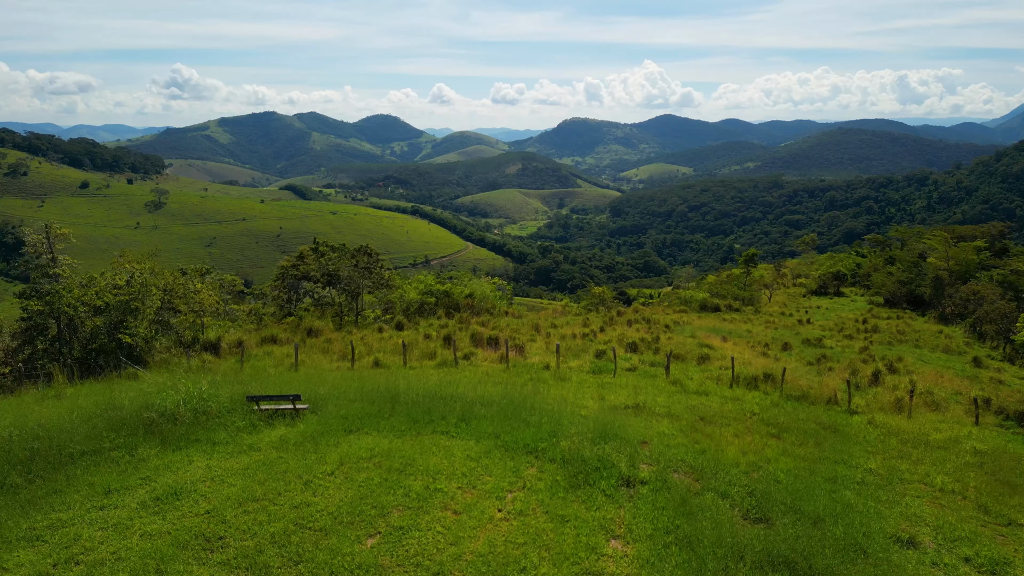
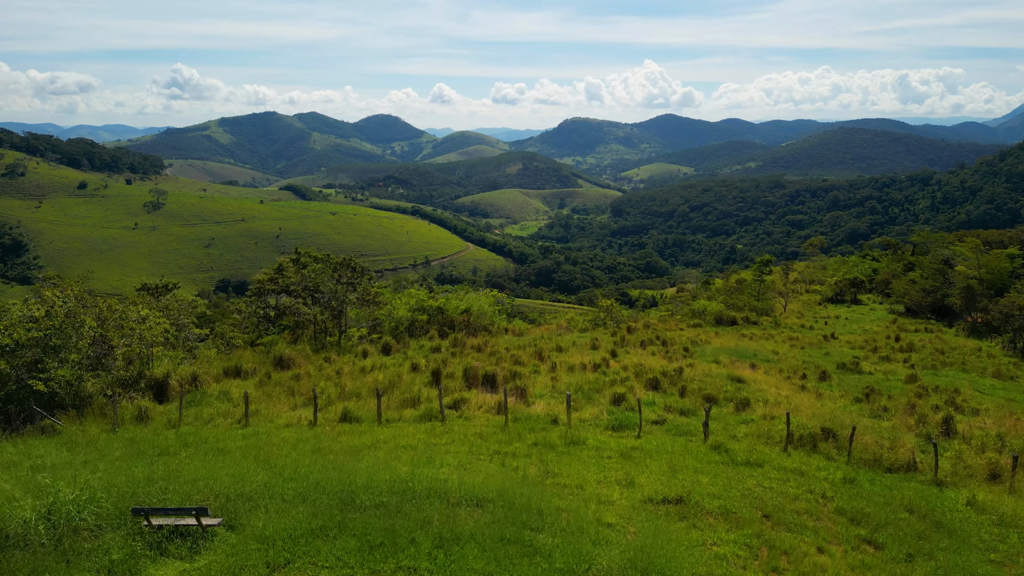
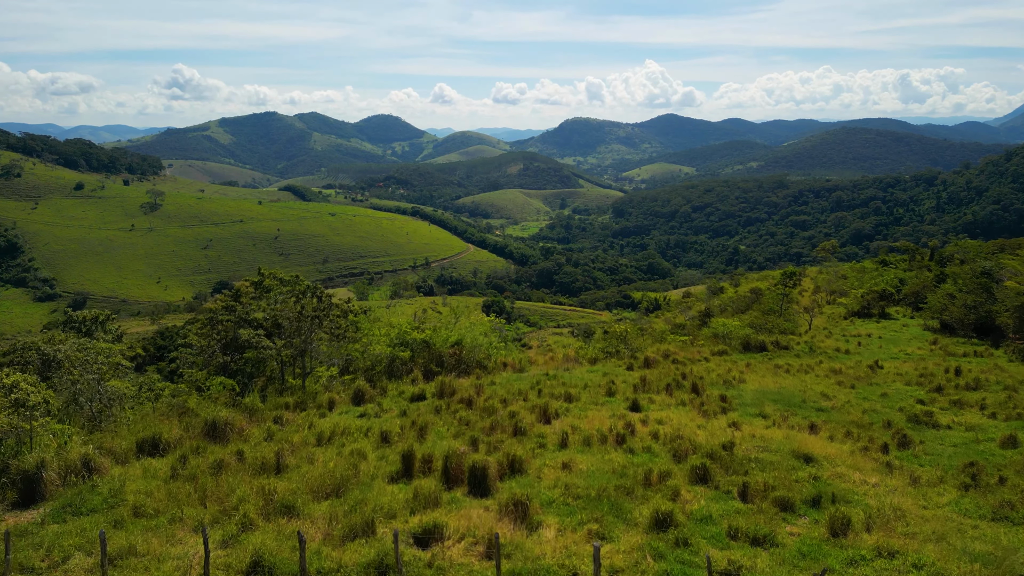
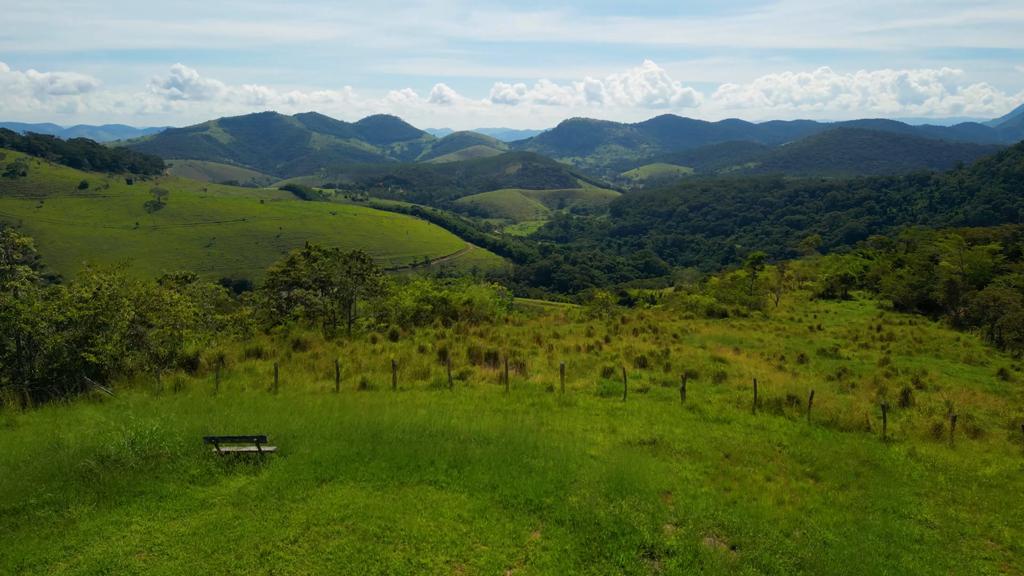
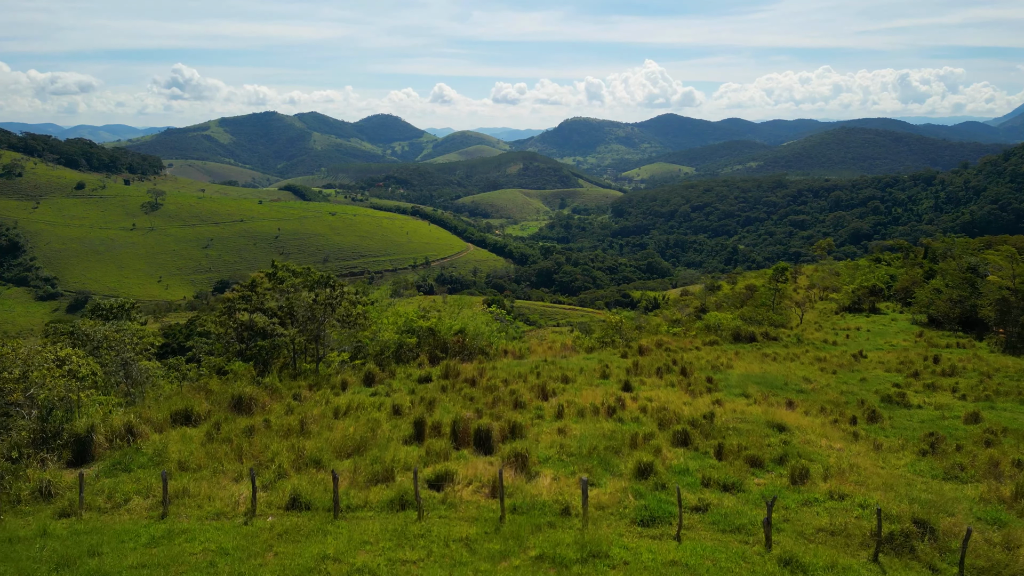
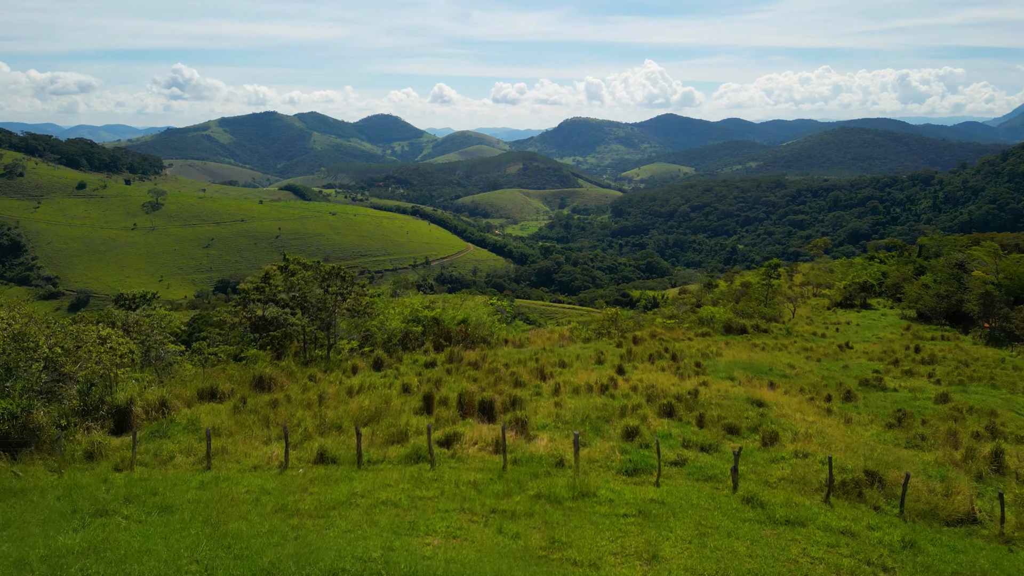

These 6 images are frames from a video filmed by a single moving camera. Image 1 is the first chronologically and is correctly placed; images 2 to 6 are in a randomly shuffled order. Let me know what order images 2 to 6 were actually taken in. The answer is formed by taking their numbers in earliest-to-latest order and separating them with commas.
4, 2, 6, 5, 3
